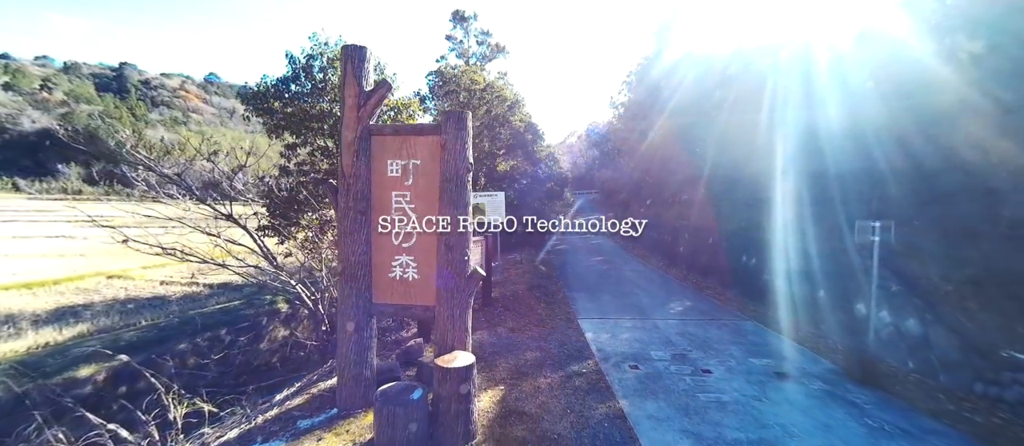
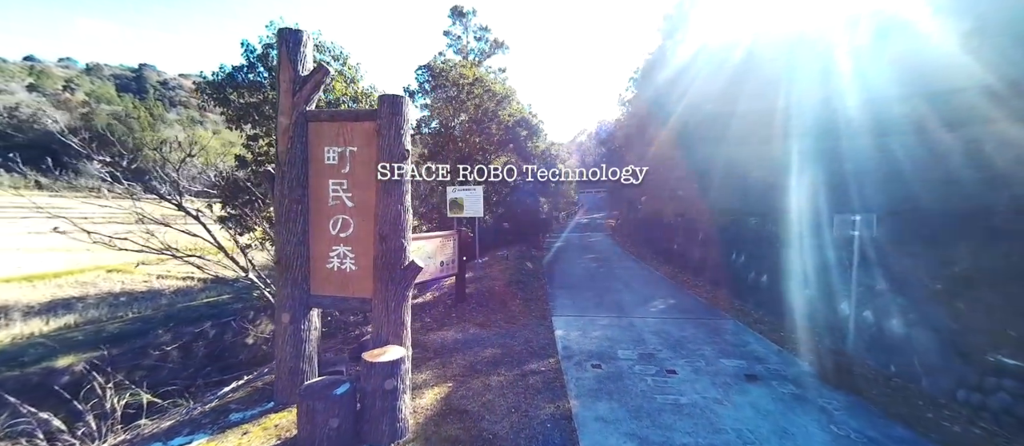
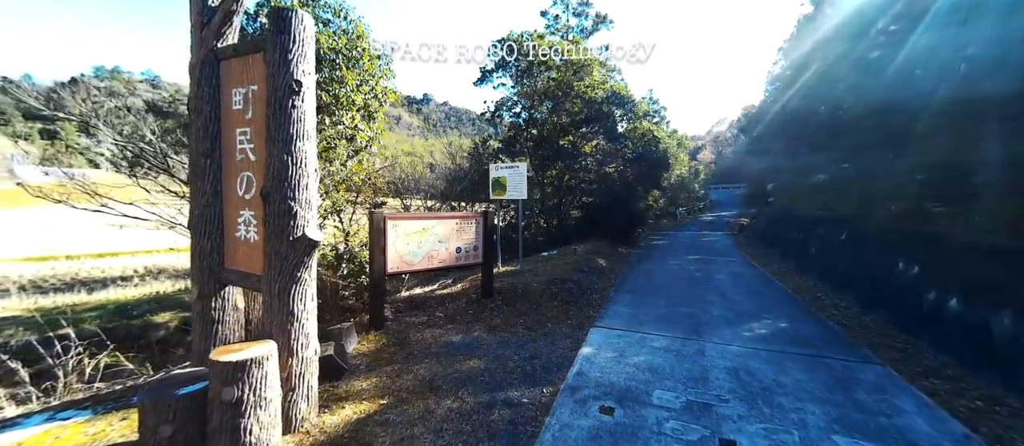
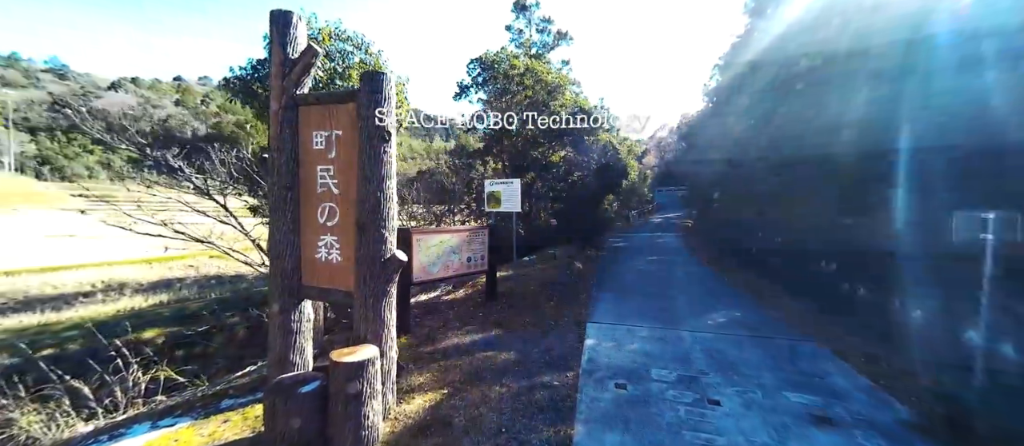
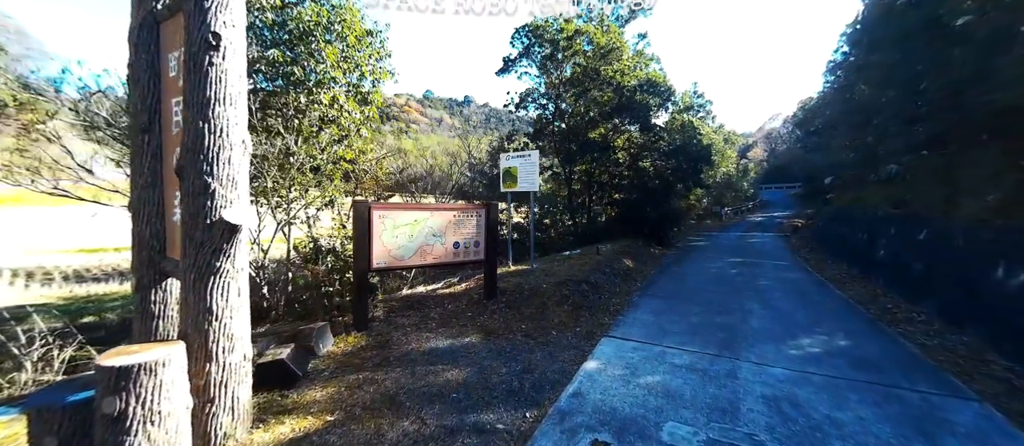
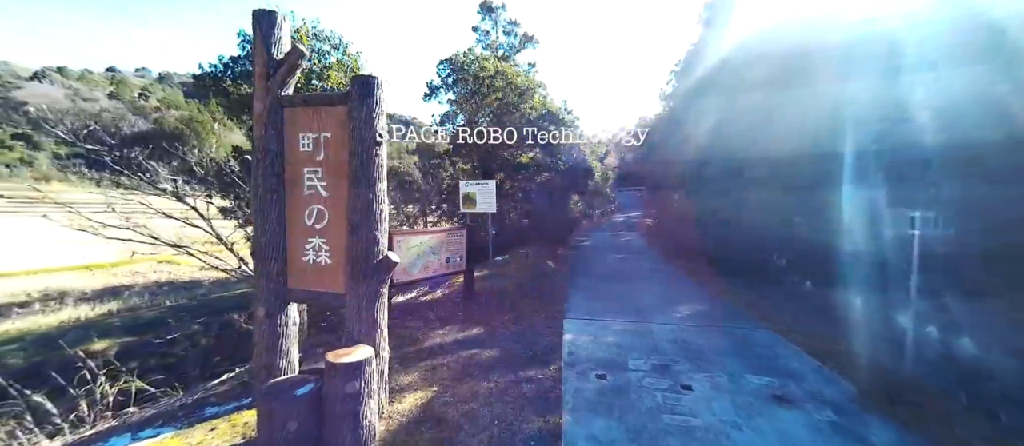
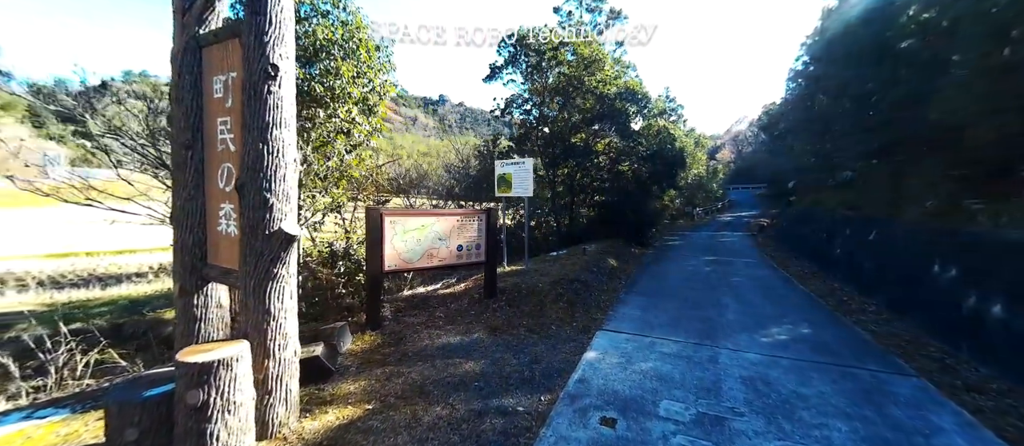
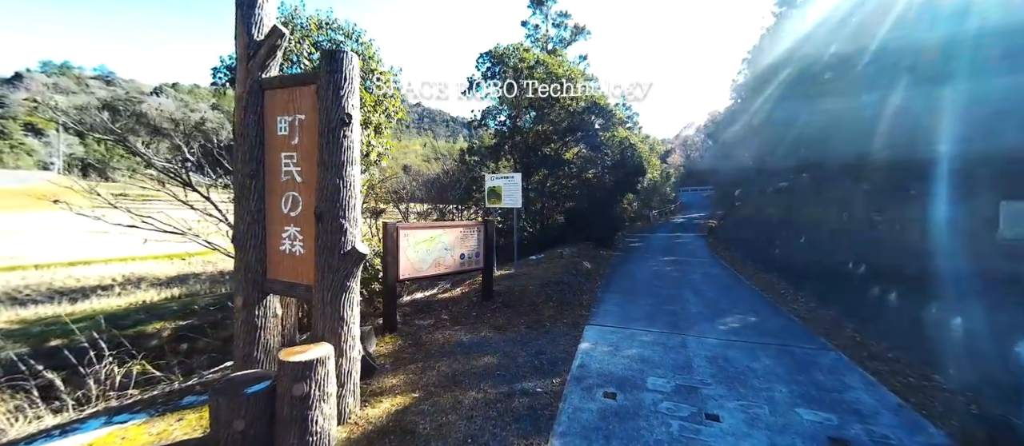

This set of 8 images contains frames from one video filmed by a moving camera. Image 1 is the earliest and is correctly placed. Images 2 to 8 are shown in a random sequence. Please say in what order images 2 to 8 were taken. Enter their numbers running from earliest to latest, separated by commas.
2, 6, 4, 8, 3, 7, 5
